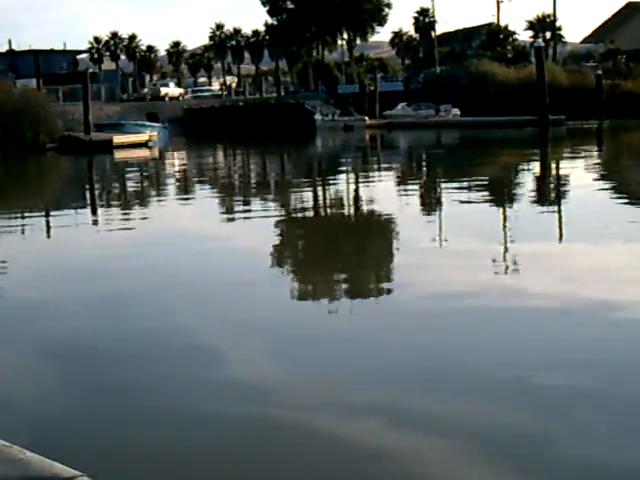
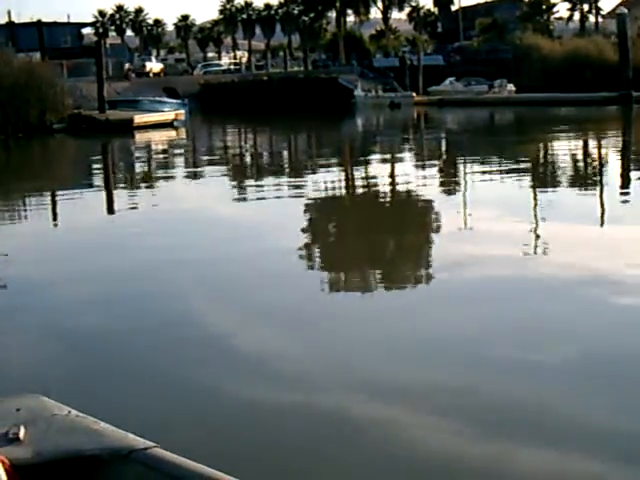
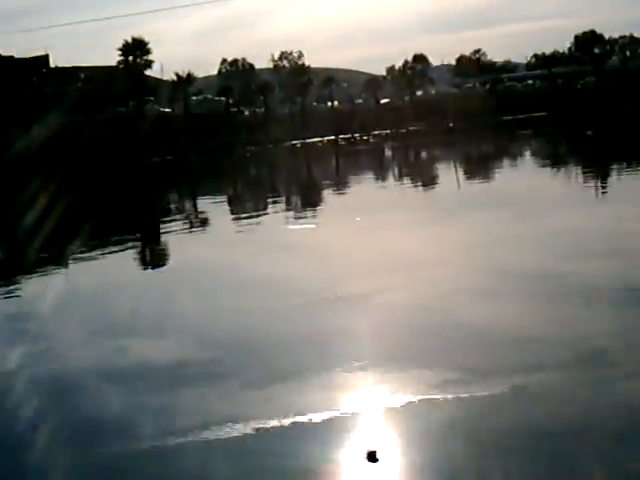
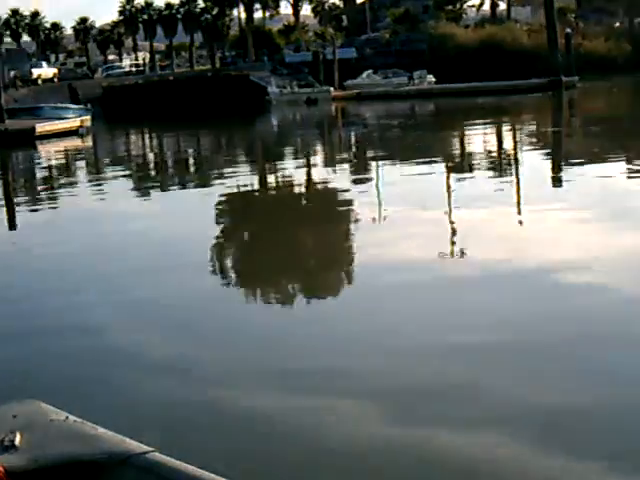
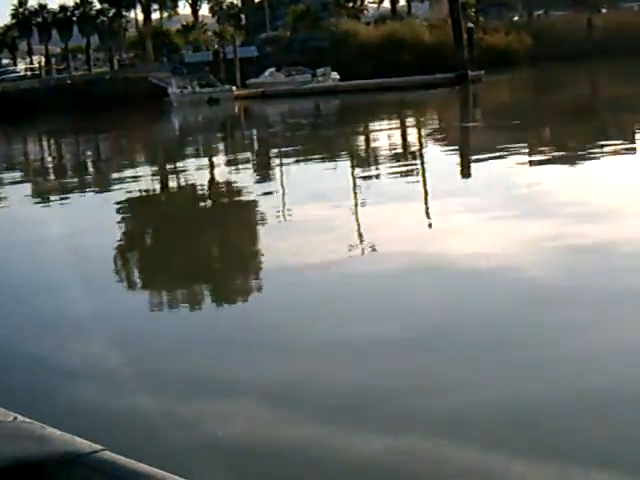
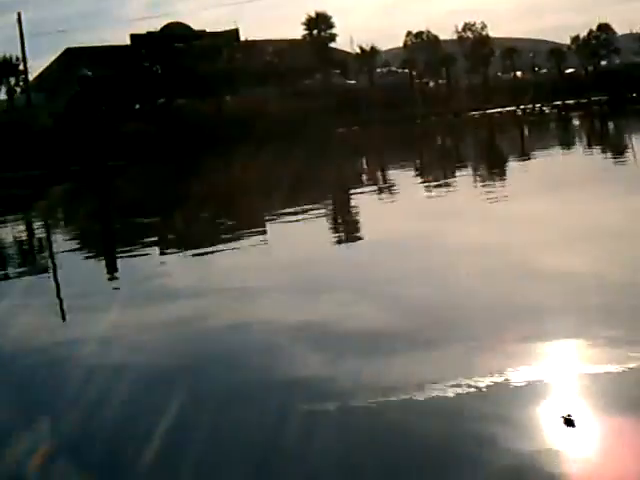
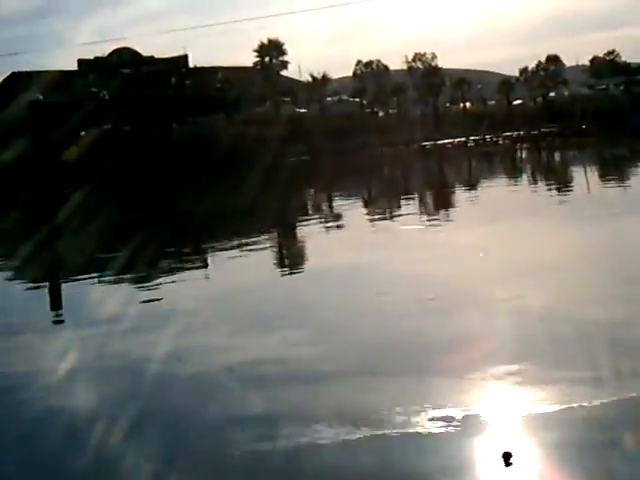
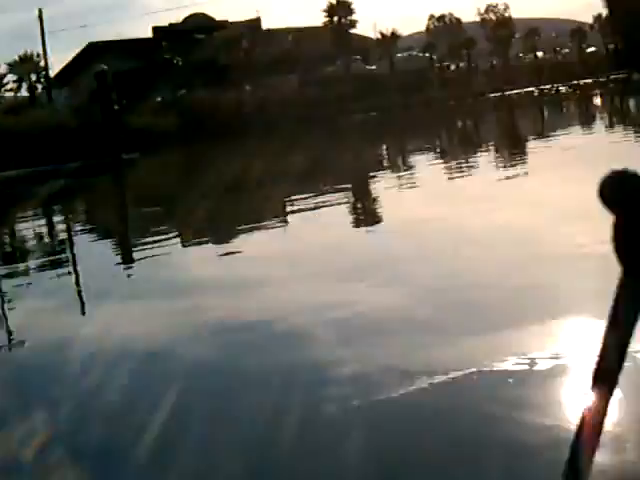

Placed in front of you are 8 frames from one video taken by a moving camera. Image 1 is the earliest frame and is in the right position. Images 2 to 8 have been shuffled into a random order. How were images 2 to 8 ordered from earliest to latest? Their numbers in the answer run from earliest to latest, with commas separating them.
2, 4, 5, 8, 6, 7, 3
